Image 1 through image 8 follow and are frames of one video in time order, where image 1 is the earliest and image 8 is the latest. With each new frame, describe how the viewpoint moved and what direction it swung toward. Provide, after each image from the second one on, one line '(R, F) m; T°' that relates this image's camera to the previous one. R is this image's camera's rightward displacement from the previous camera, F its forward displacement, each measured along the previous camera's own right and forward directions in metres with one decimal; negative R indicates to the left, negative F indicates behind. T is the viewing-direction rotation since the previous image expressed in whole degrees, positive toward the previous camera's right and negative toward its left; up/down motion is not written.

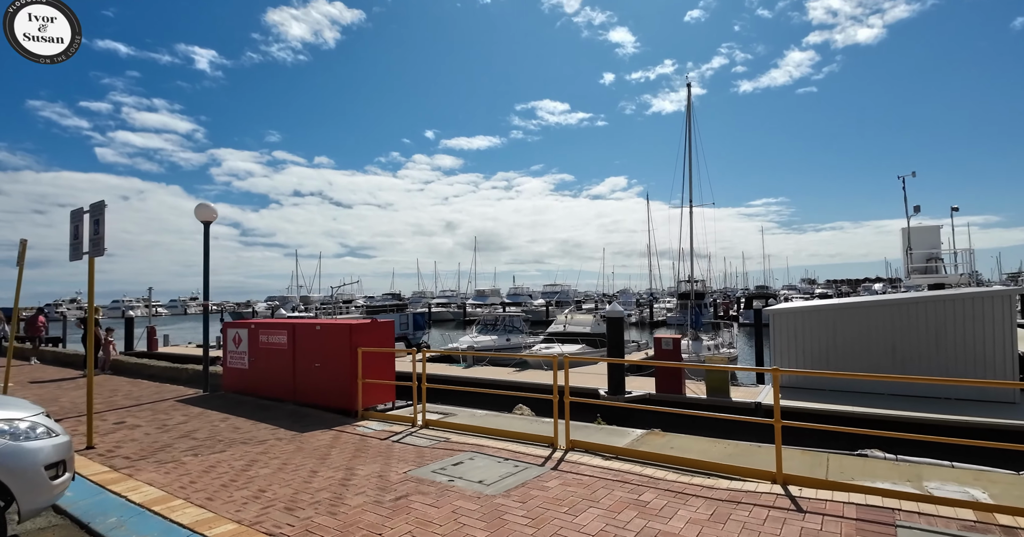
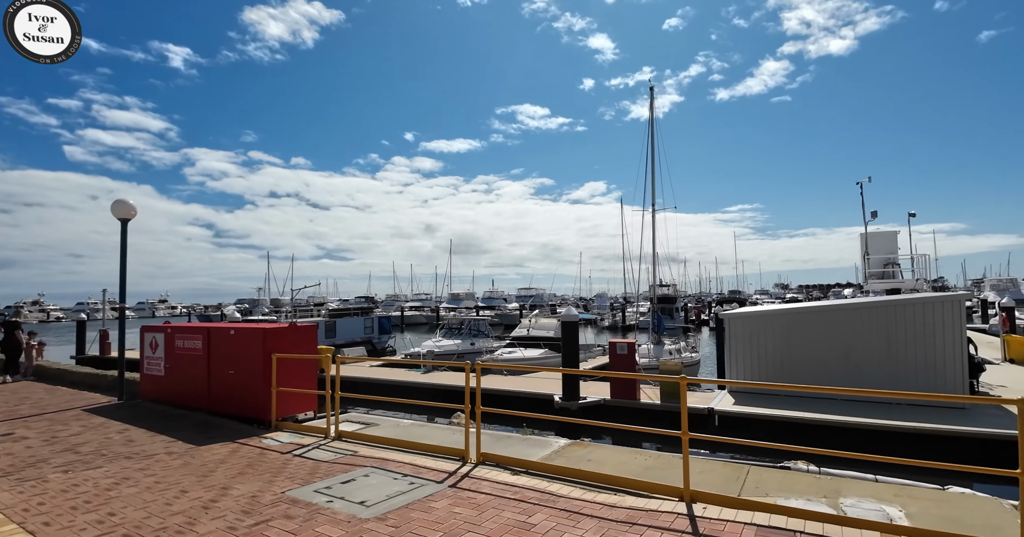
(+0.7, +0.3) m; +2°
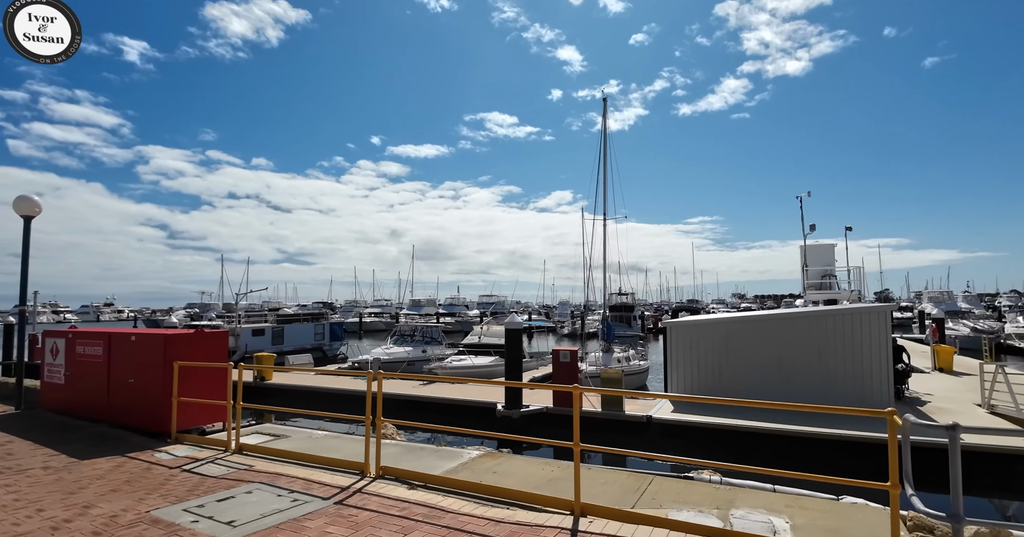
(+0.6, +0.1) m; +4°
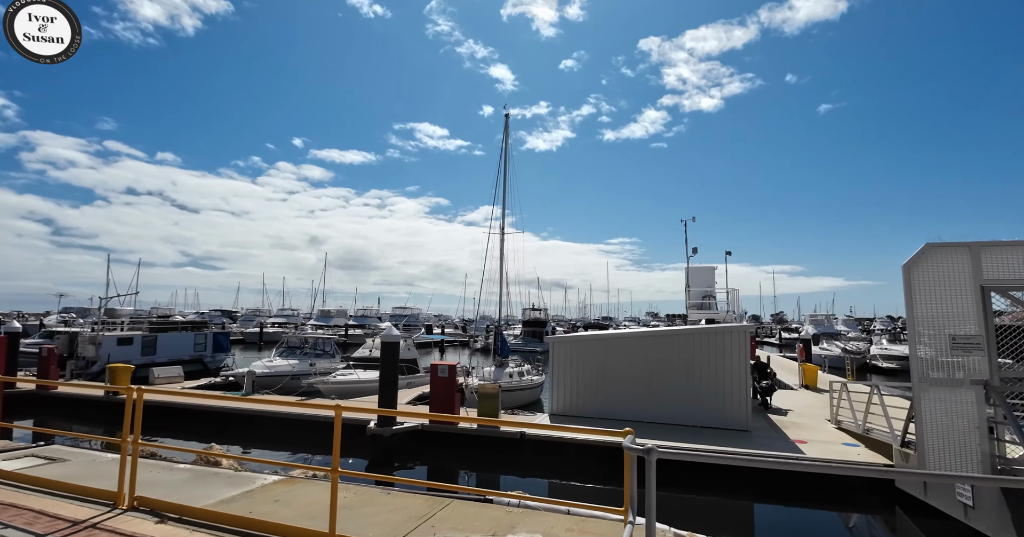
(+1.1, +0.2) m; +8°
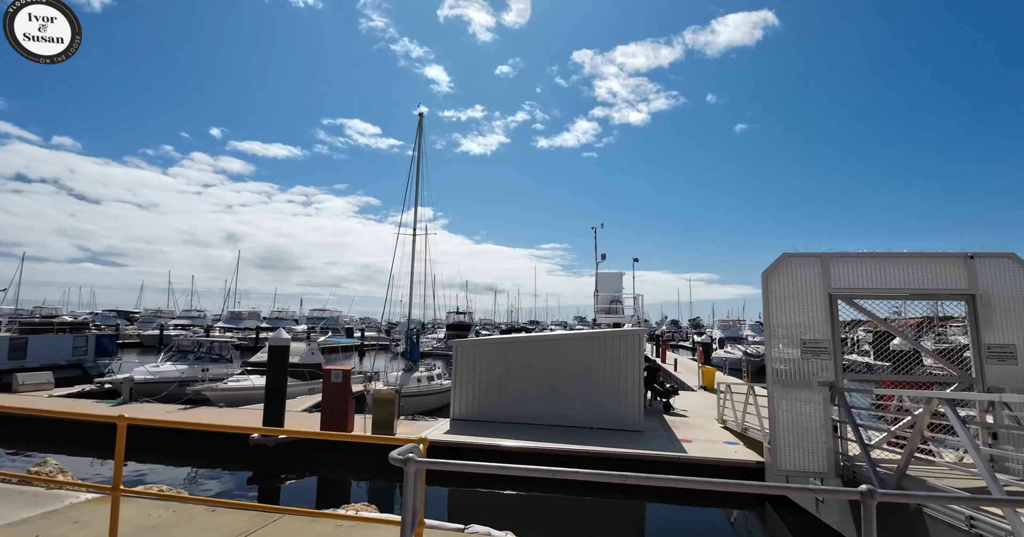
(+0.7, +0.1) m; +7°
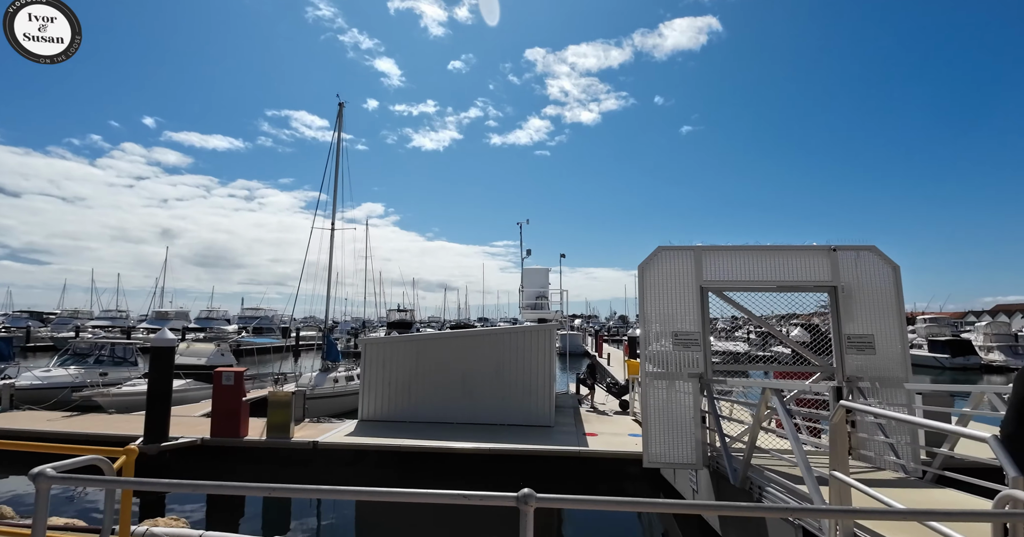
(+1.1, +0.2) m; +5°
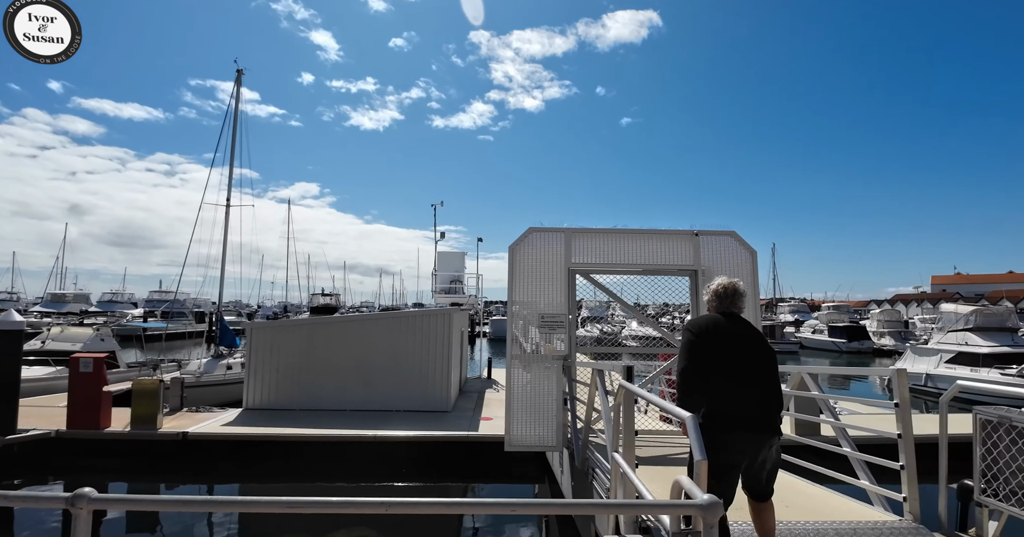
(+1.0, +0.1) m; +6°
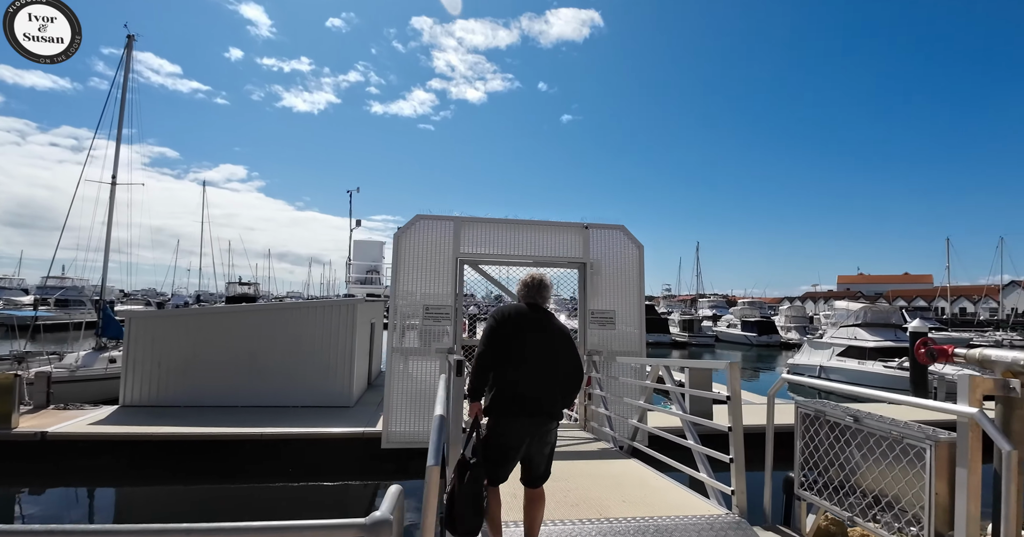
(+0.7, 0.0) m; +7°
